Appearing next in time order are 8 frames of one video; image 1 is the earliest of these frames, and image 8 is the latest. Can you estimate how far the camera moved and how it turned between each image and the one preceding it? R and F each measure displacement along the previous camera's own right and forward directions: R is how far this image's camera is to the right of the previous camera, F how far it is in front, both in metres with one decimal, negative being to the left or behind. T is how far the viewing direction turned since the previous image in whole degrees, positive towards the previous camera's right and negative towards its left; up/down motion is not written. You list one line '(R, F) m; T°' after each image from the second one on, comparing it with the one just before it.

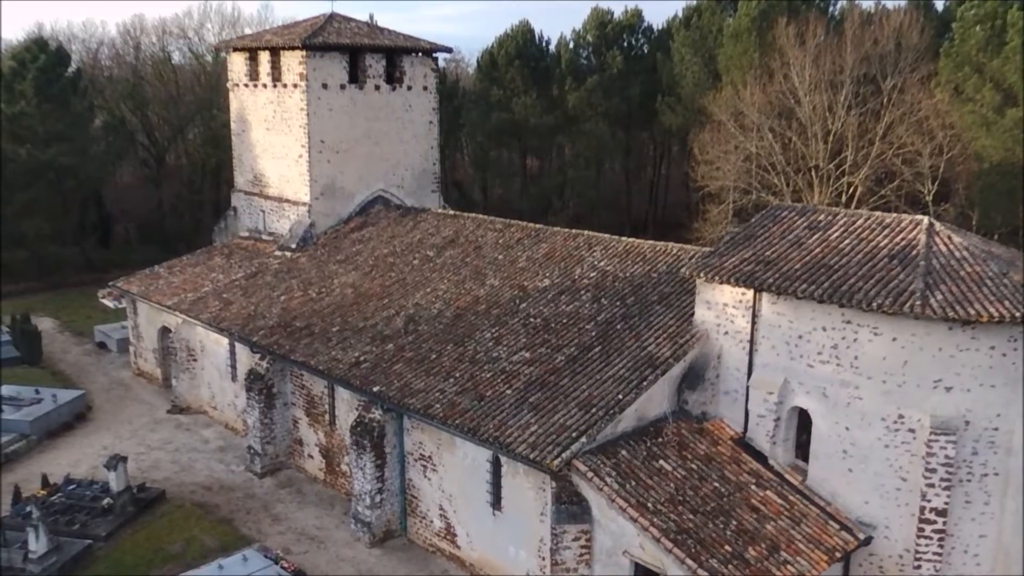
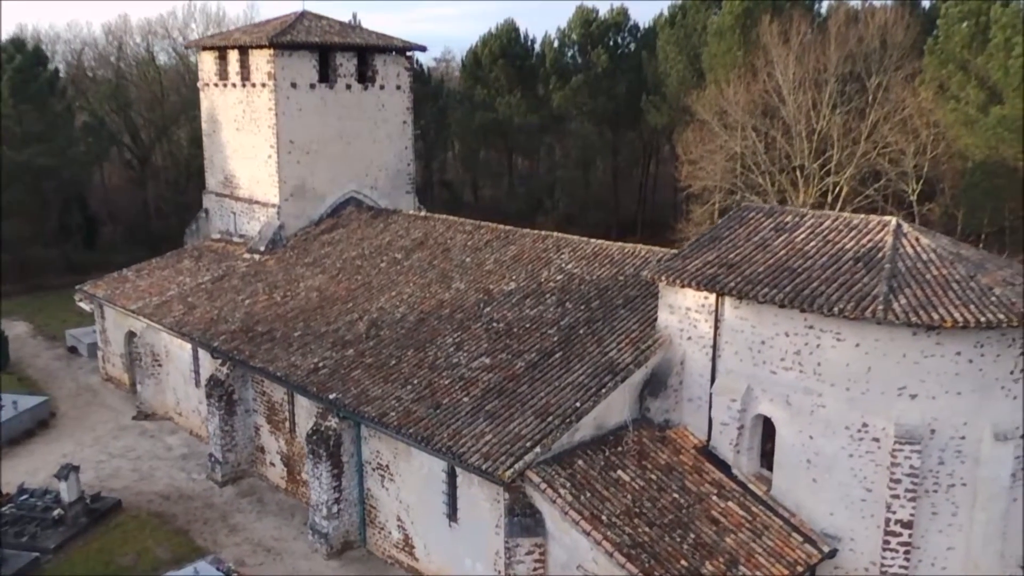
(+0.6, +0.4) m; 0°
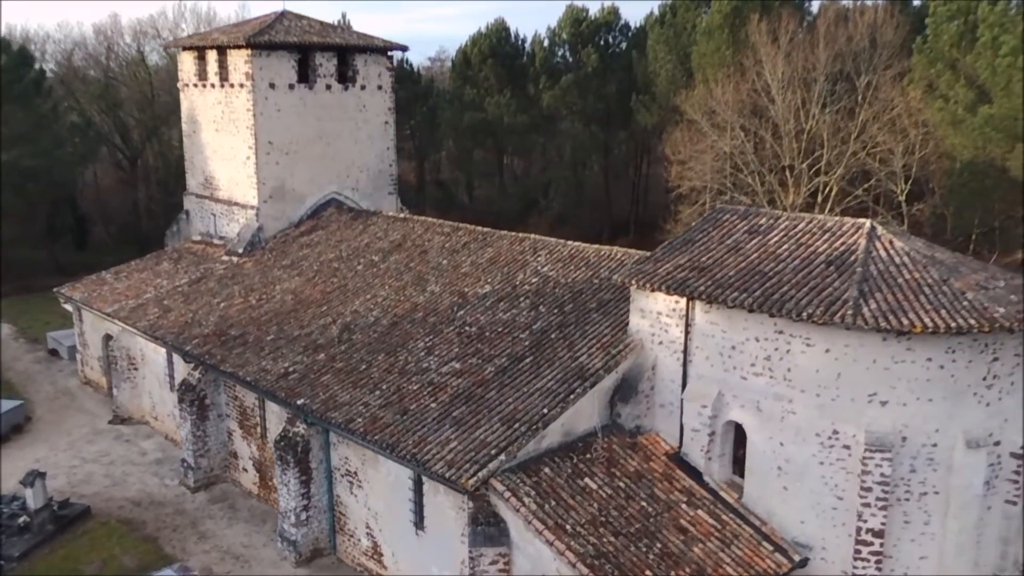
(+0.5, +0.2) m; 0°
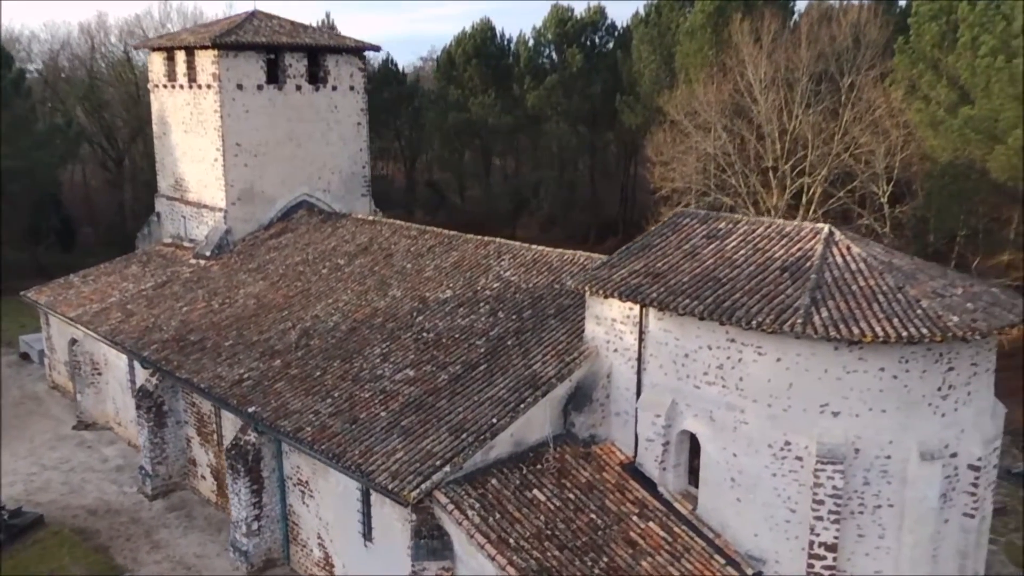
(+0.7, +0.3) m; 0°
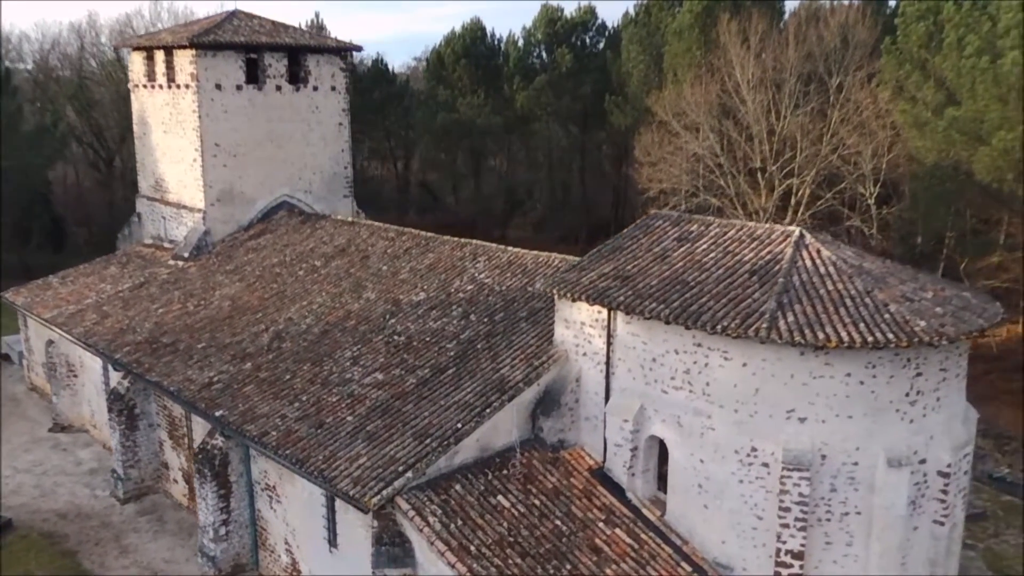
(+0.4, +0.2) m; 0°
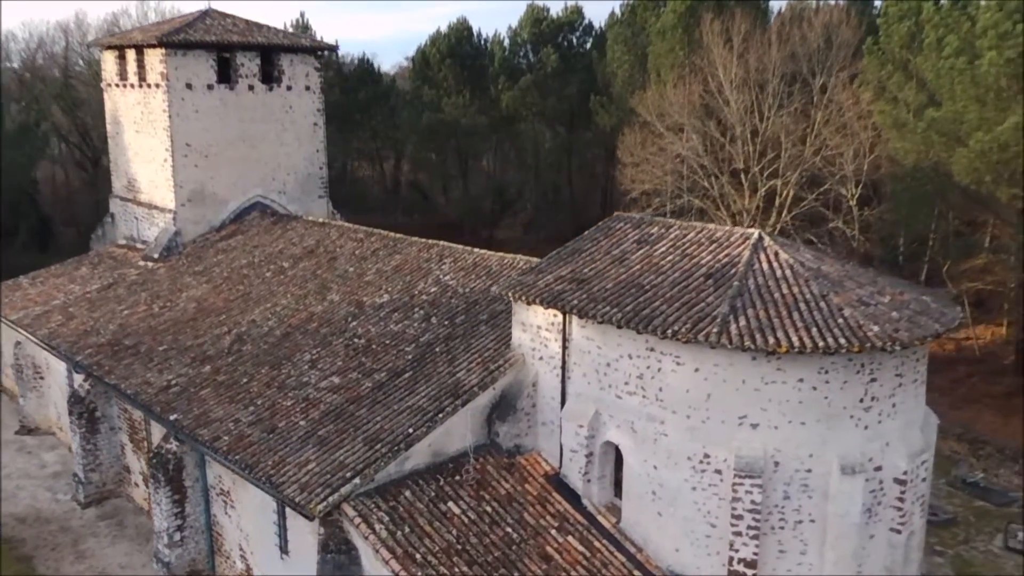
(+0.6, +0.2) m; 0°
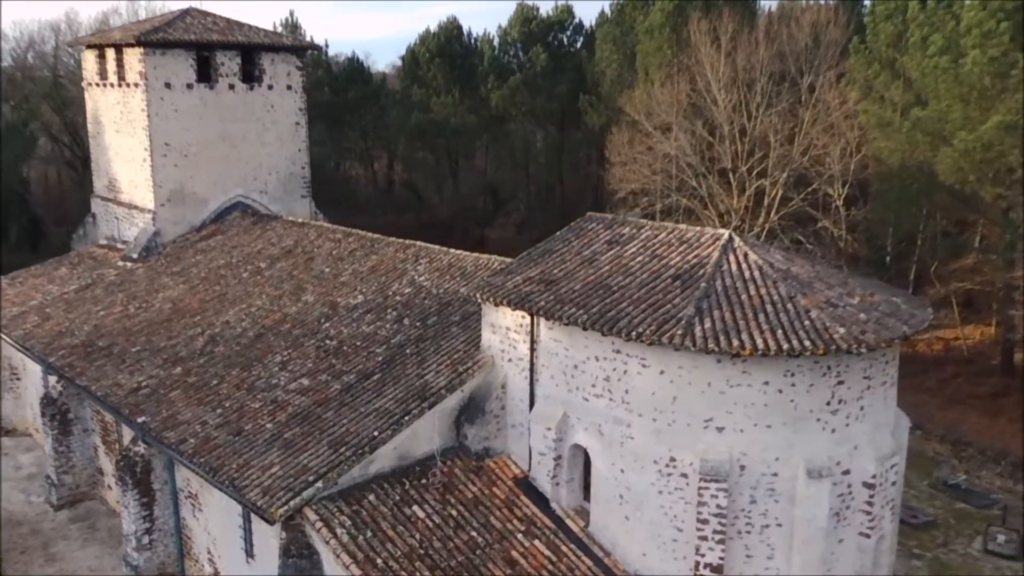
(+0.4, +0.1) m; 0°
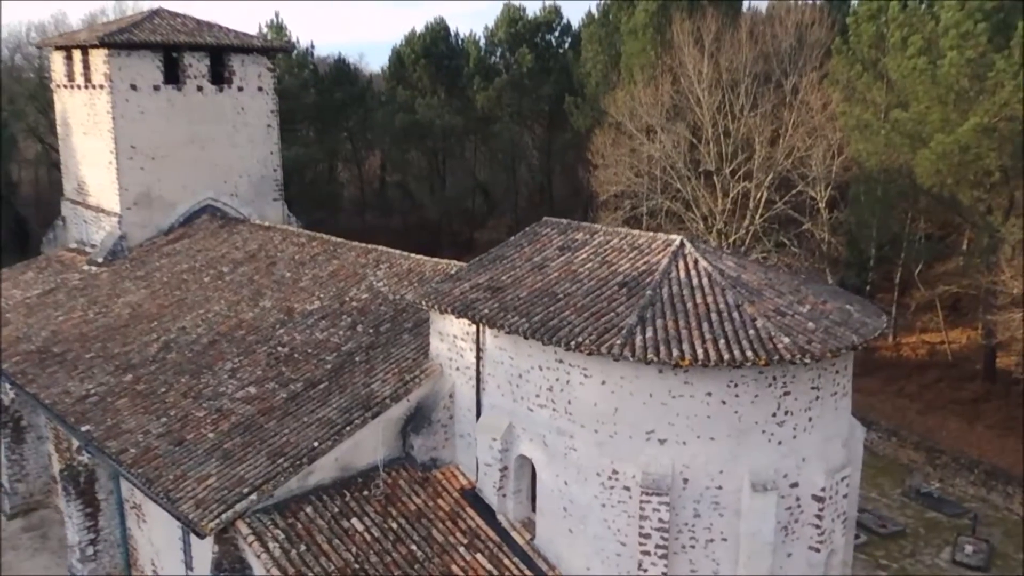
(+0.7, +0.3) m; 0°
